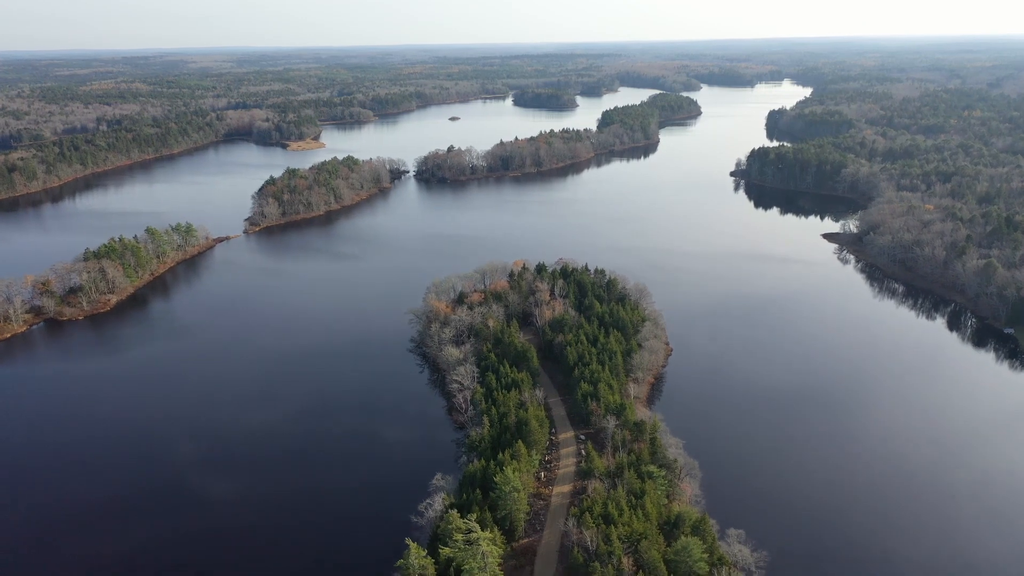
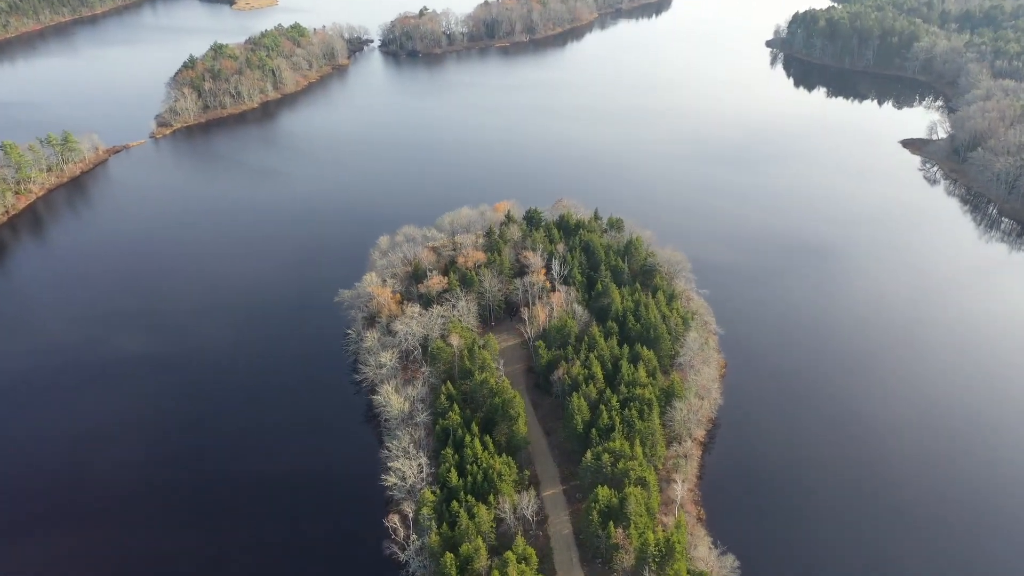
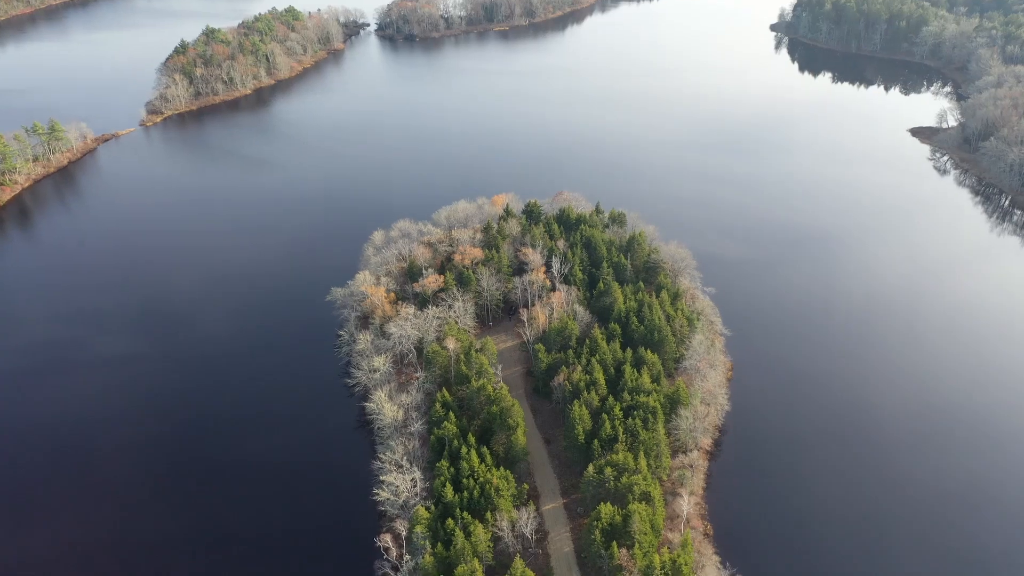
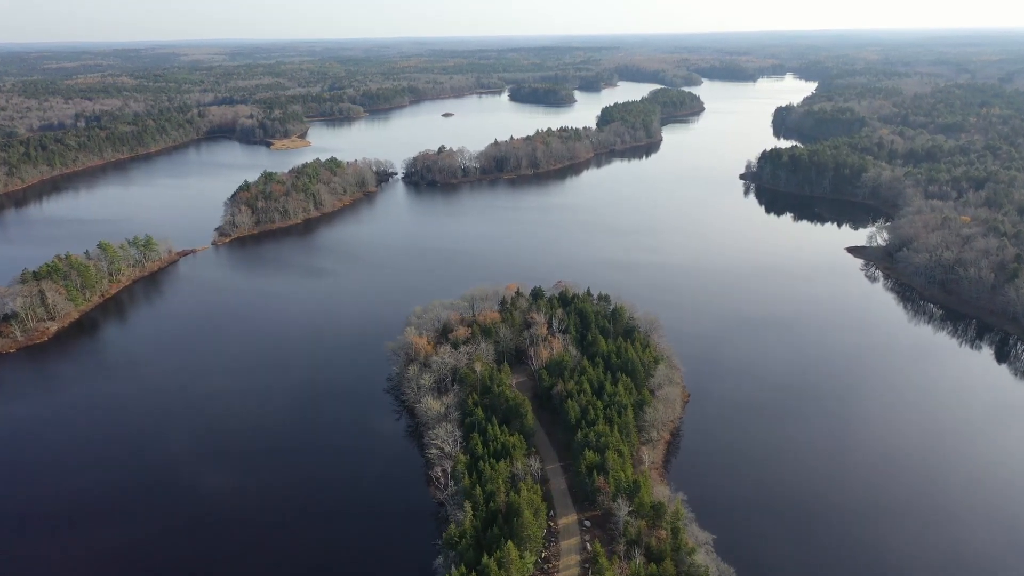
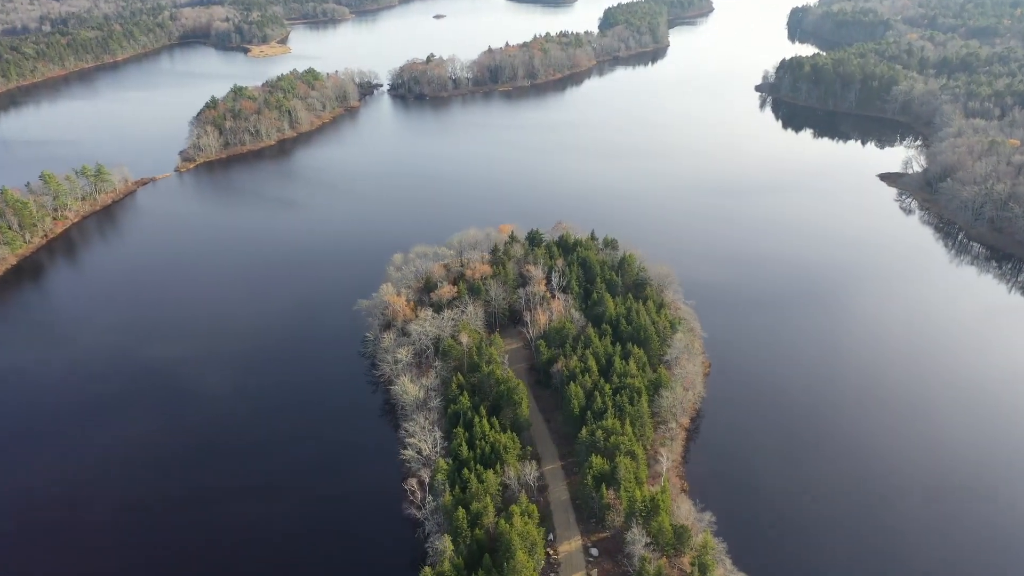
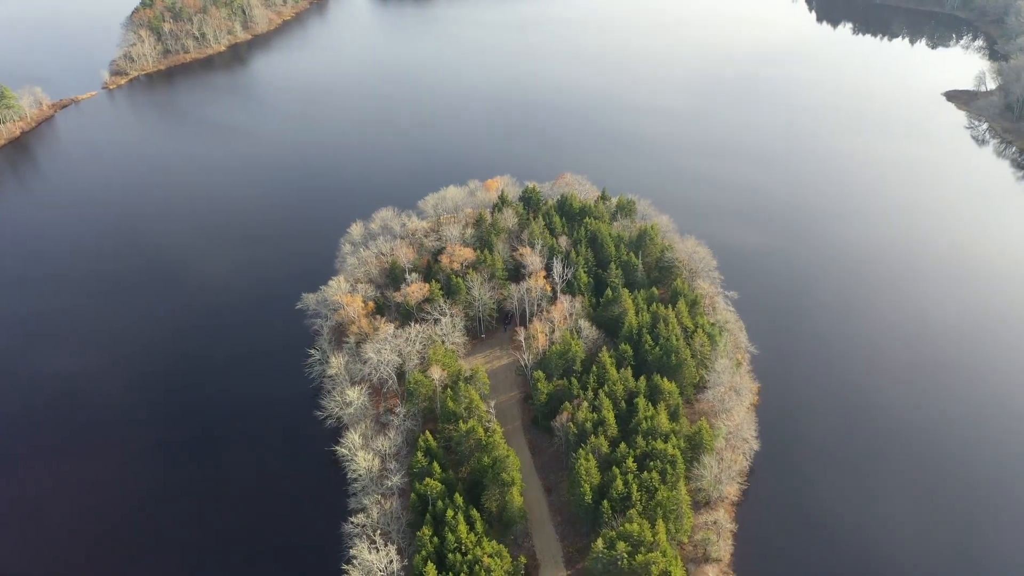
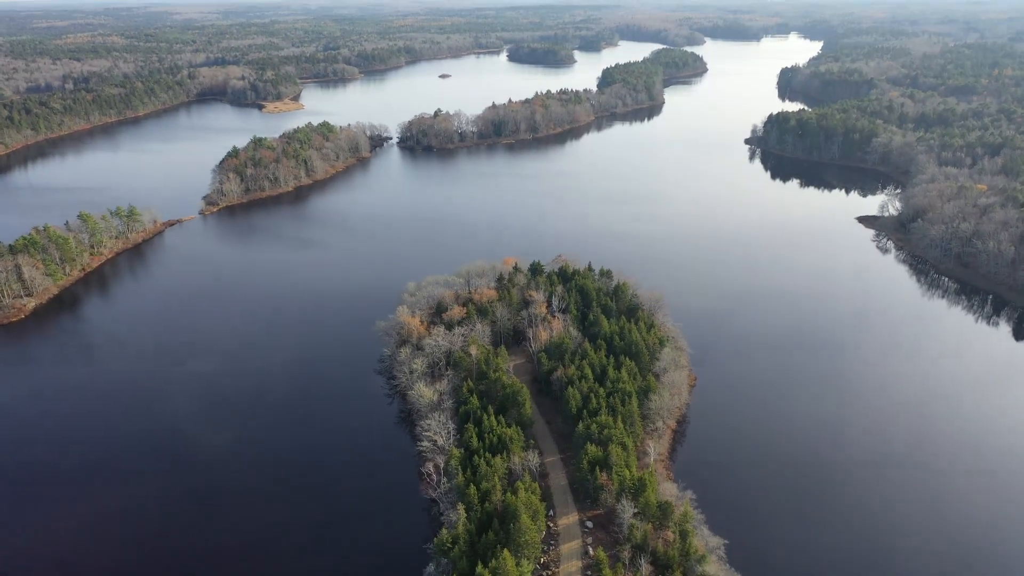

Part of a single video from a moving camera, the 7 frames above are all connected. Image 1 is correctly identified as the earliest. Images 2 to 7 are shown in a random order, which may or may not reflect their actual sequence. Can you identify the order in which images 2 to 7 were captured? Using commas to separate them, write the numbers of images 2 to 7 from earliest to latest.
4, 7, 5, 2, 3, 6
